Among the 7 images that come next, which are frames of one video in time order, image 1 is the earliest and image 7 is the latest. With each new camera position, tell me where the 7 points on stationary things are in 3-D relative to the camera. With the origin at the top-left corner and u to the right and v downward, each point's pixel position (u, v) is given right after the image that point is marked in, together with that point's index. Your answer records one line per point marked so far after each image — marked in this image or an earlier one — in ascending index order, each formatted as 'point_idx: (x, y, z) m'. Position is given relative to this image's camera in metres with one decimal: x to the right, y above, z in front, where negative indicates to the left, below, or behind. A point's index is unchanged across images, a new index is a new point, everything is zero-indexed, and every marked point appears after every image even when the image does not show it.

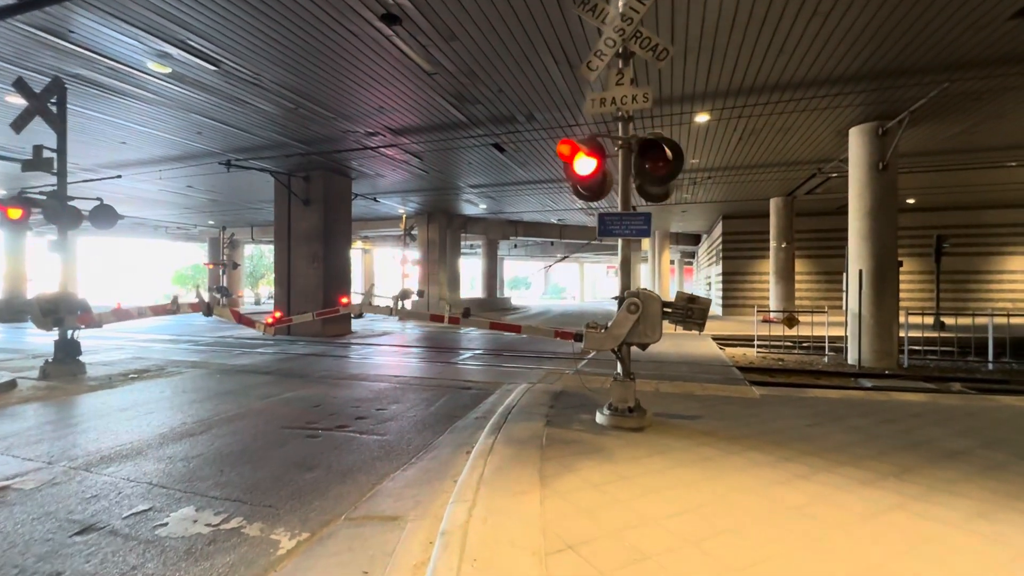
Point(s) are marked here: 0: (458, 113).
0: (-1.2, +3.8, +10.3) m
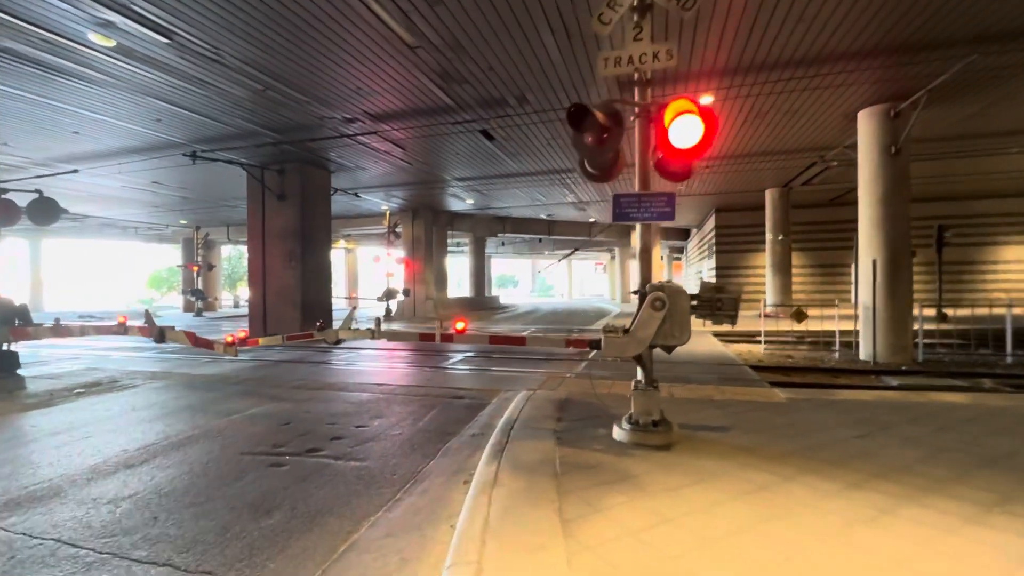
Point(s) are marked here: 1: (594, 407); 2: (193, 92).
0: (-1.4, +3.9, +9.4) m
1: (+1.0, -1.5, +5.8) m
2: (-6.2, +3.8, +9.2) m
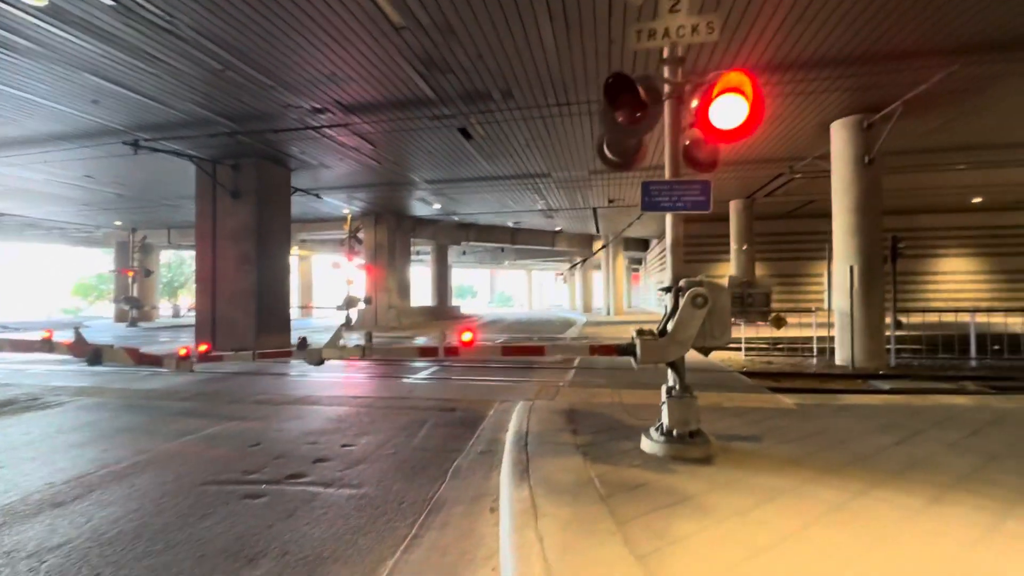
0: (-1.6, +3.8, +8.8) m
1: (+1.1, -1.5, +5.4) m
2: (-6.4, +3.8, +8.1) m
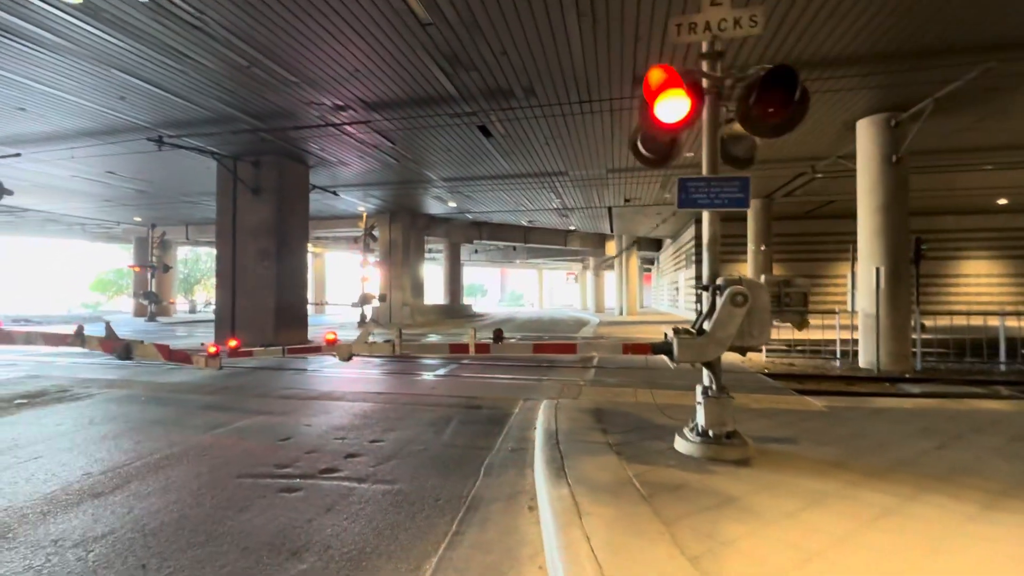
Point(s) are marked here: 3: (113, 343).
0: (-1.2, +3.8, +8.8) m
1: (+1.4, -1.4, +5.3) m
2: (-6.0, +3.9, +8.2) m
3: (-5.4, -0.7, +6.4) m
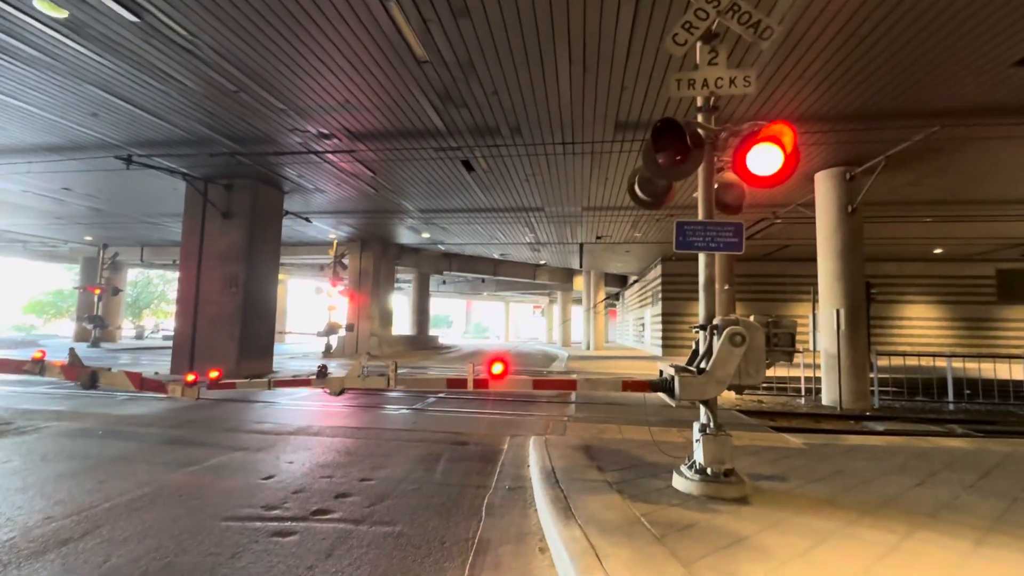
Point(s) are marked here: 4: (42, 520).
0: (-1.4, +3.3, +9.0) m
1: (+1.3, -1.9, +5.3) m
2: (-6.2, +3.5, +8.0) m
3: (-5.5, -1.0, +5.9) m
4: (-3.5, -1.7, +3.5) m
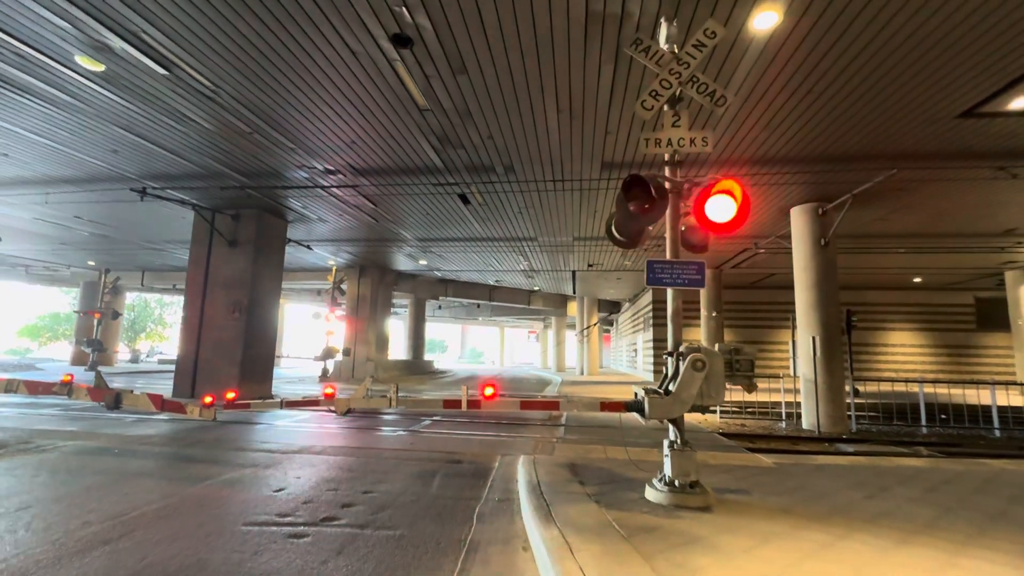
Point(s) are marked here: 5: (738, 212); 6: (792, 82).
0: (-1.6, +2.7, +9.7) m
1: (+1.2, -2.2, +5.8) m
2: (-6.3, +3.0, +8.7) m
3: (-5.6, -1.4, +6.4) m
4: (-3.6, -2.0, +4.0) m
5: (+2.1, +0.7, +4.5) m
6: (+4.0, +2.9, +6.7) m
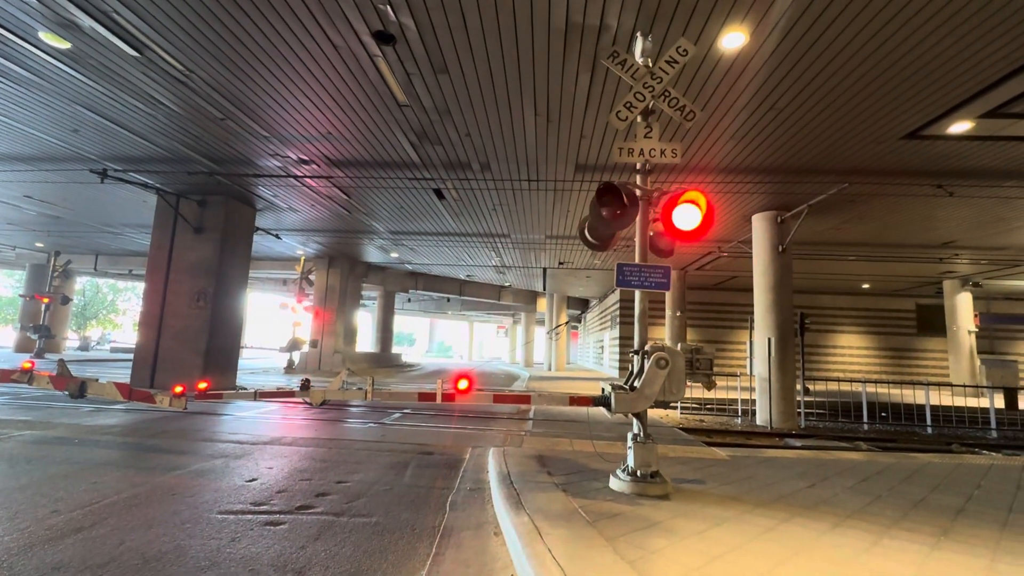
0: (-2.1, +2.8, +9.7) m
1: (+0.8, -2.2, +6.0) m
2: (-6.7, +3.2, +8.4) m
3: (-6.0, -1.2, +6.2) m
4: (-3.9, -1.9, +3.9) m
5: (+1.9, +0.7, +4.8) m
6: (+3.7, +2.9, +7.1) m
